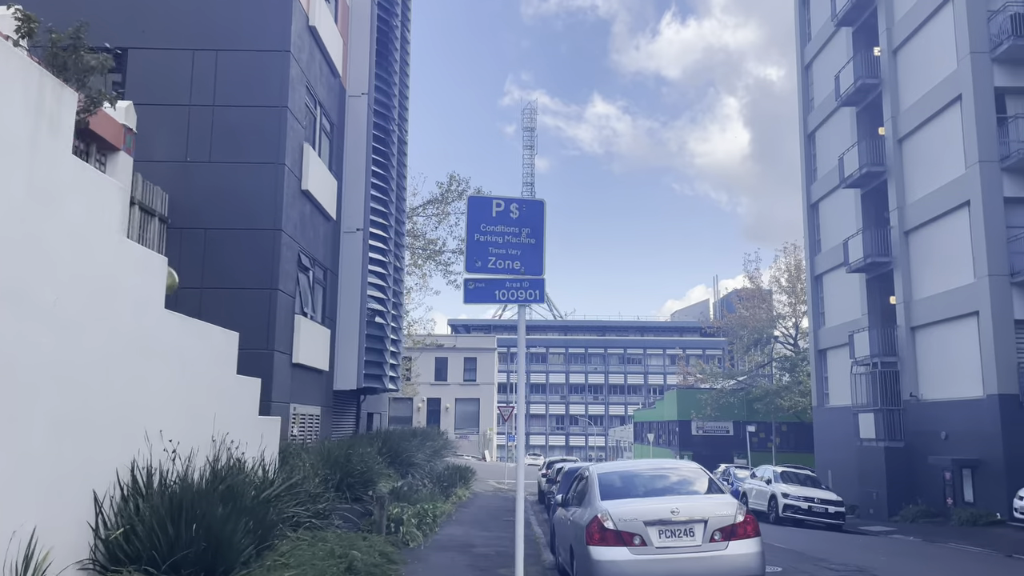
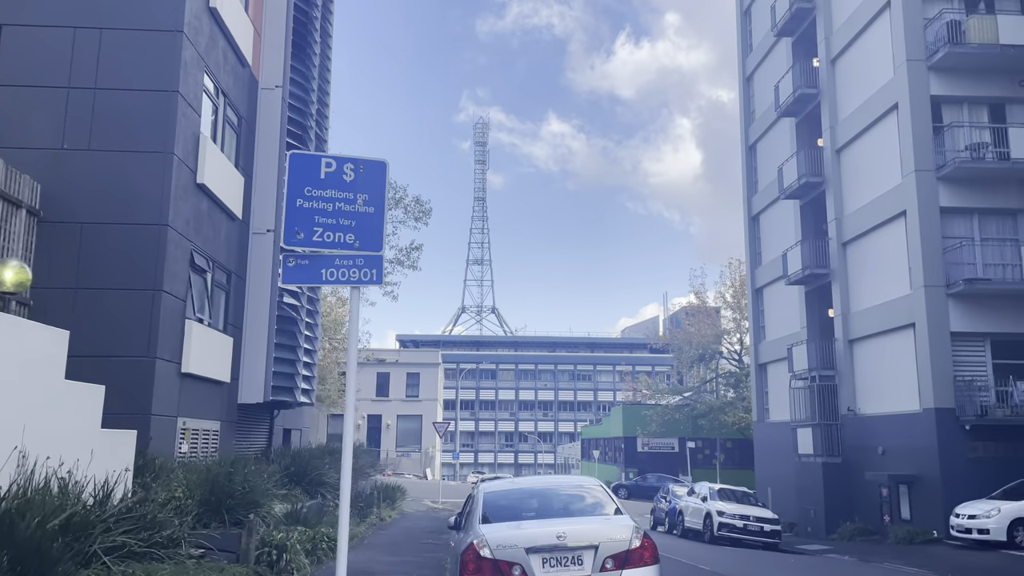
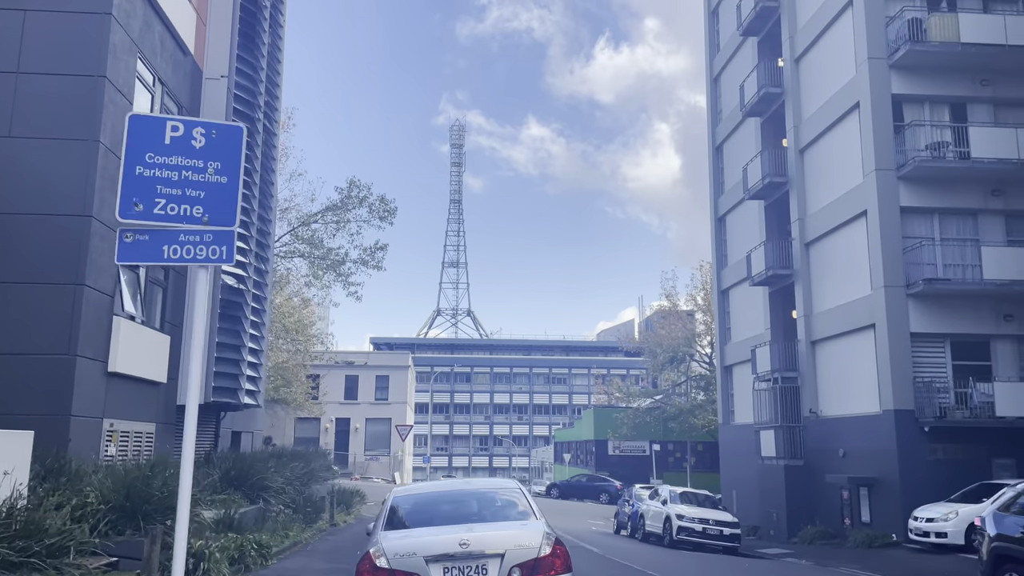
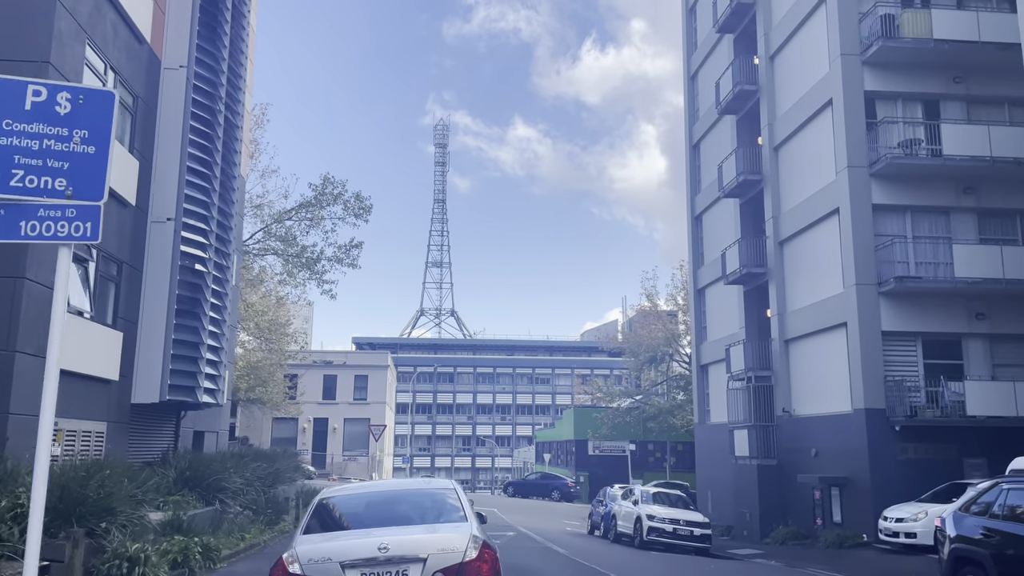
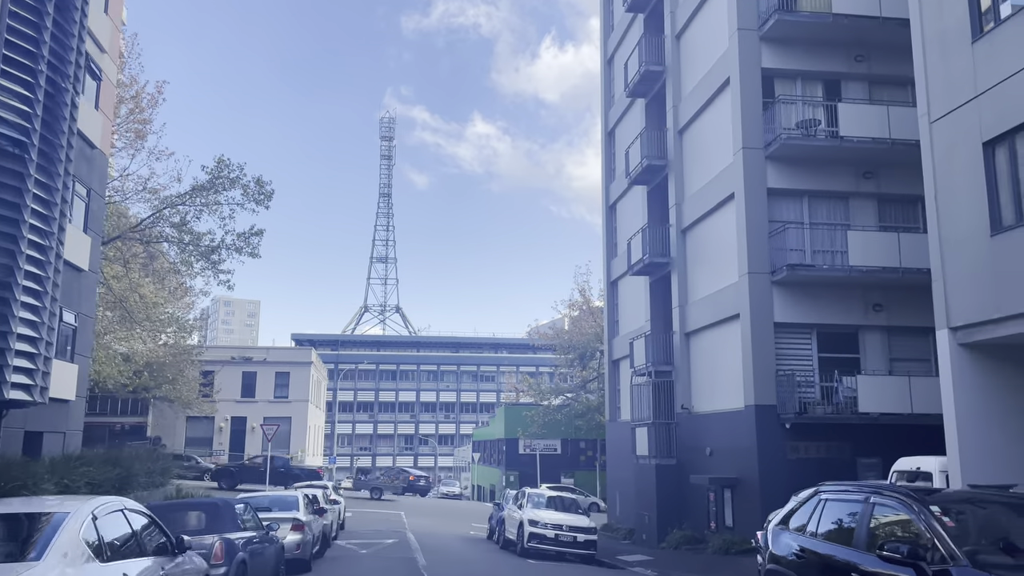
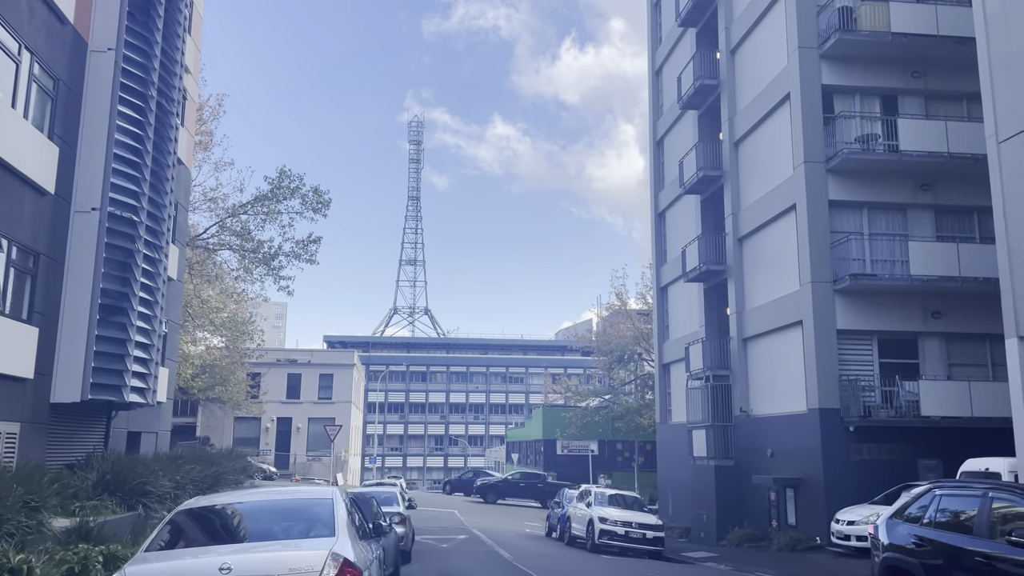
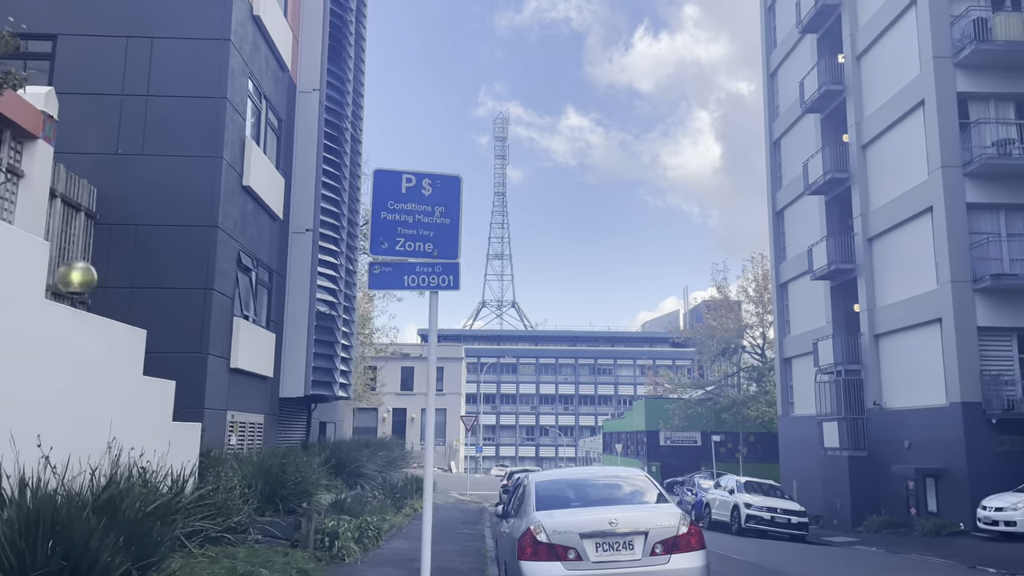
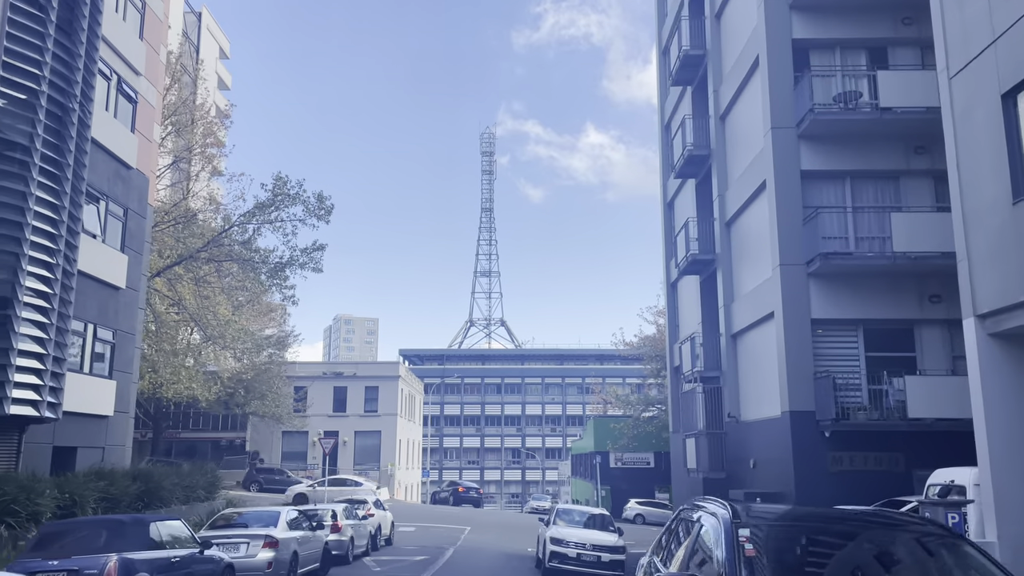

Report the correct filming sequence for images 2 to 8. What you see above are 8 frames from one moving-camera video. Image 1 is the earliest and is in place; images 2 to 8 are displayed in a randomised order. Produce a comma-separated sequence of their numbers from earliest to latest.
7, 2, 3, 4, 6, 5, 8
